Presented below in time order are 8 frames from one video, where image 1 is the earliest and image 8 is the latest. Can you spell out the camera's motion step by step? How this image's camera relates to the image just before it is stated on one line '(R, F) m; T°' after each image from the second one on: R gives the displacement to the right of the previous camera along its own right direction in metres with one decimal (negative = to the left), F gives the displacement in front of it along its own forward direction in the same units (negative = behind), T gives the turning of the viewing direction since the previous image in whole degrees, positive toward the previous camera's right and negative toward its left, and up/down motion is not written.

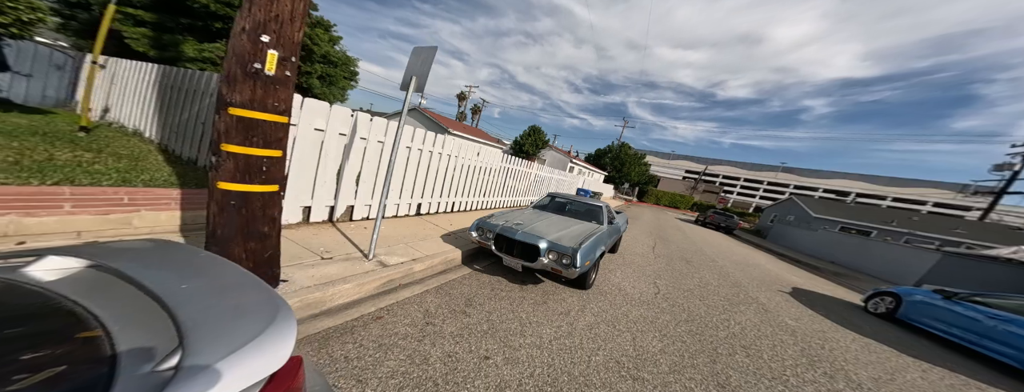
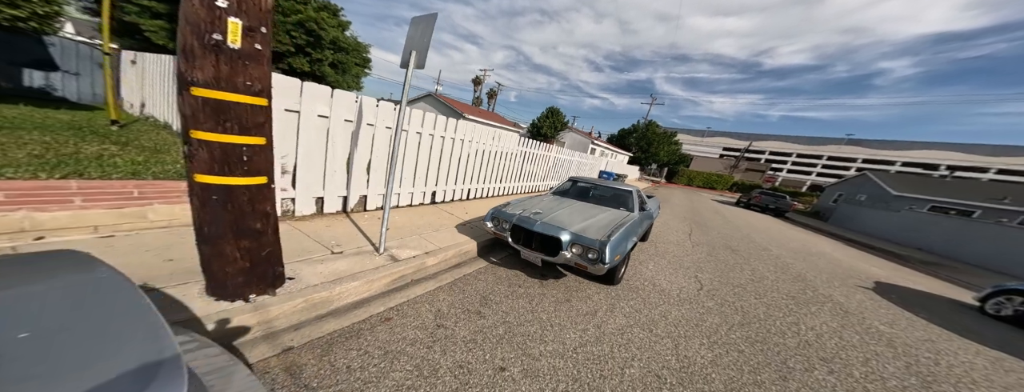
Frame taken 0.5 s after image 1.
(+0.1, +0.3) m; -6°
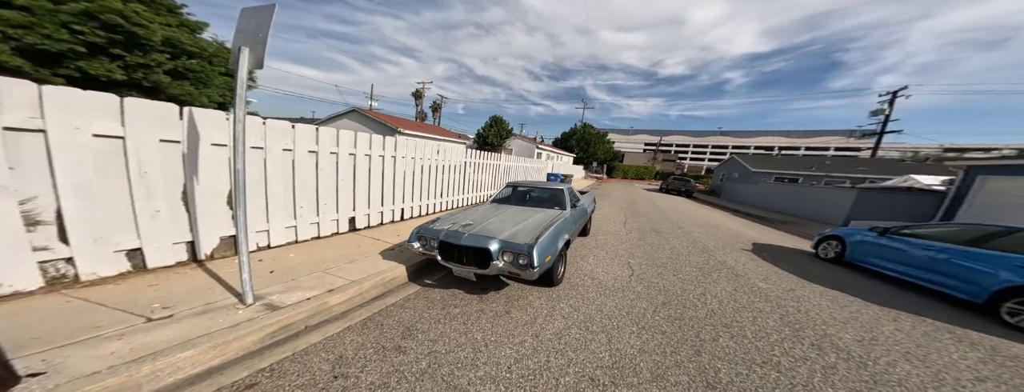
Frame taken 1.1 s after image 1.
(+0.2, +0.2) m; +13°
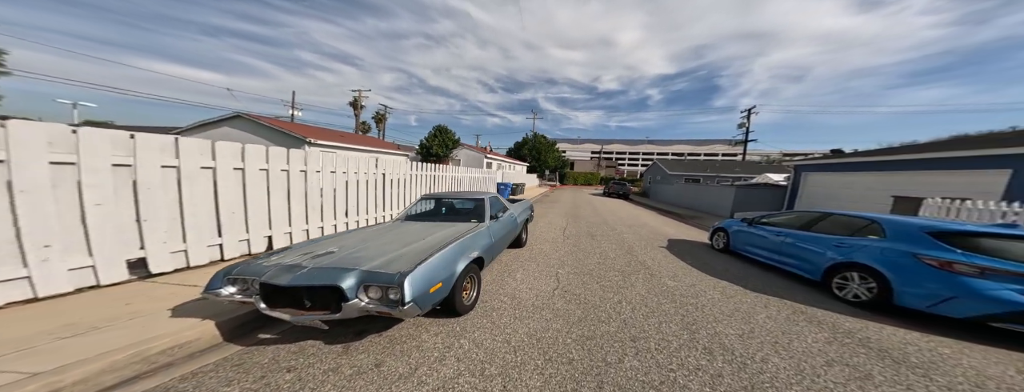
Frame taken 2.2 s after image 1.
(+0.6, +0.4) m; +12°
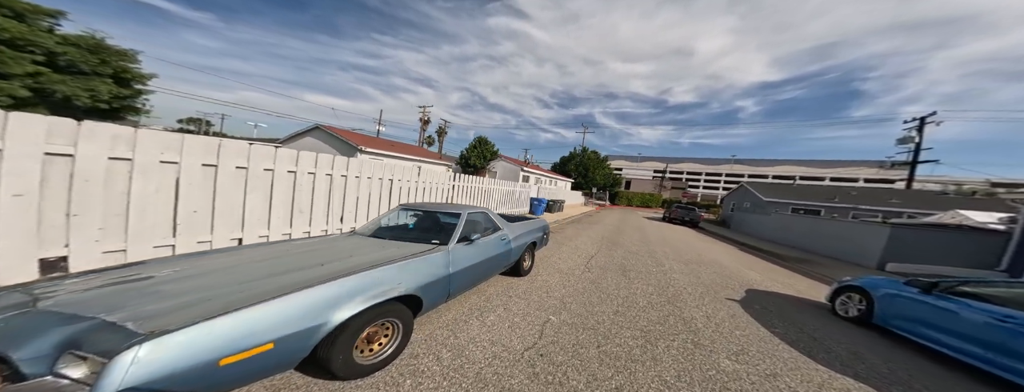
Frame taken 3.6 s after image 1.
(+1.0, +1.2) m; -13°
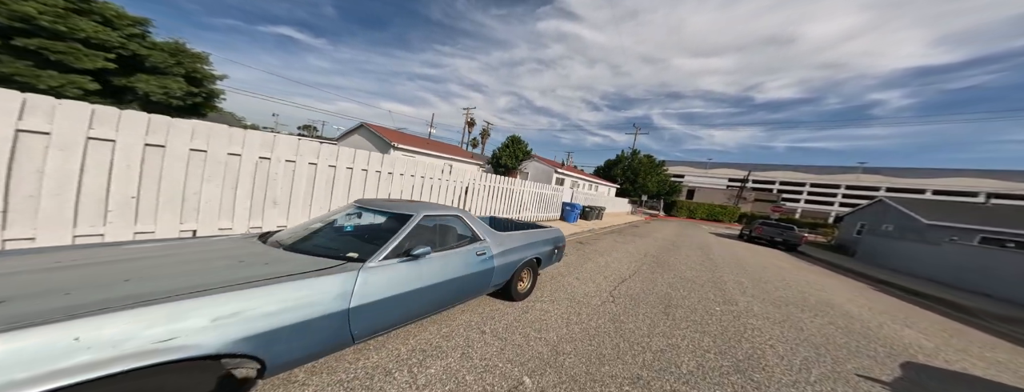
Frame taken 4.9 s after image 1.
(+0.7, +1.1) m; -10°
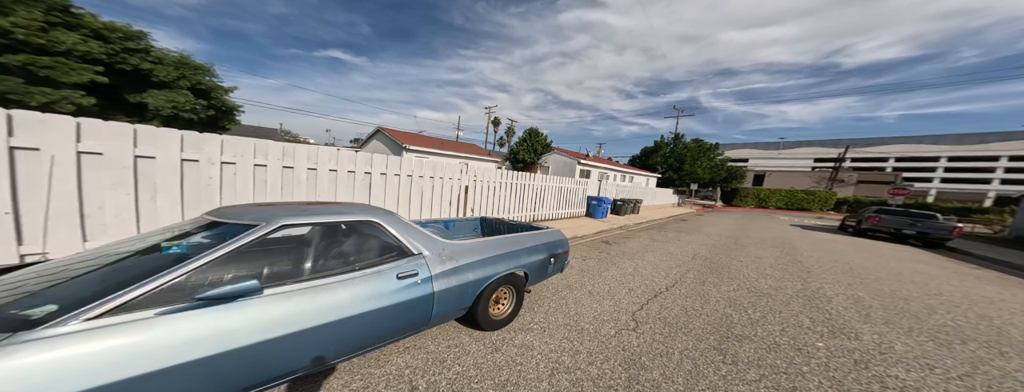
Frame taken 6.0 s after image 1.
(+0.7, +1.1) m; -8°
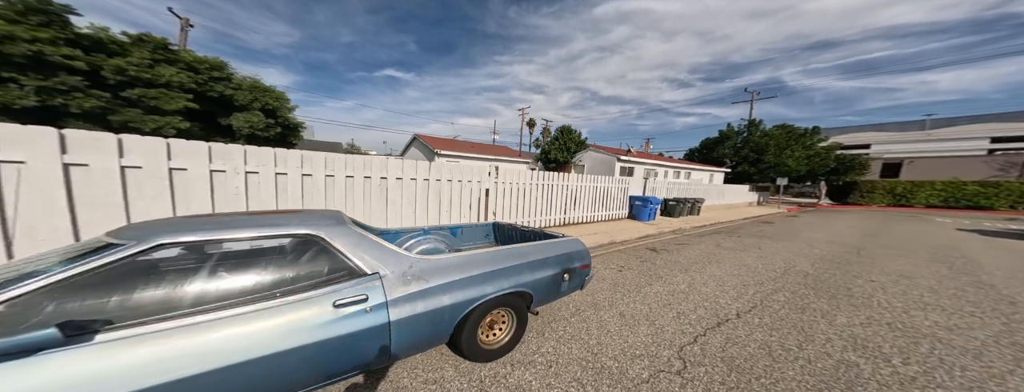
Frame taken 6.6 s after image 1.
(+0.4, +0.5) m; -9°
